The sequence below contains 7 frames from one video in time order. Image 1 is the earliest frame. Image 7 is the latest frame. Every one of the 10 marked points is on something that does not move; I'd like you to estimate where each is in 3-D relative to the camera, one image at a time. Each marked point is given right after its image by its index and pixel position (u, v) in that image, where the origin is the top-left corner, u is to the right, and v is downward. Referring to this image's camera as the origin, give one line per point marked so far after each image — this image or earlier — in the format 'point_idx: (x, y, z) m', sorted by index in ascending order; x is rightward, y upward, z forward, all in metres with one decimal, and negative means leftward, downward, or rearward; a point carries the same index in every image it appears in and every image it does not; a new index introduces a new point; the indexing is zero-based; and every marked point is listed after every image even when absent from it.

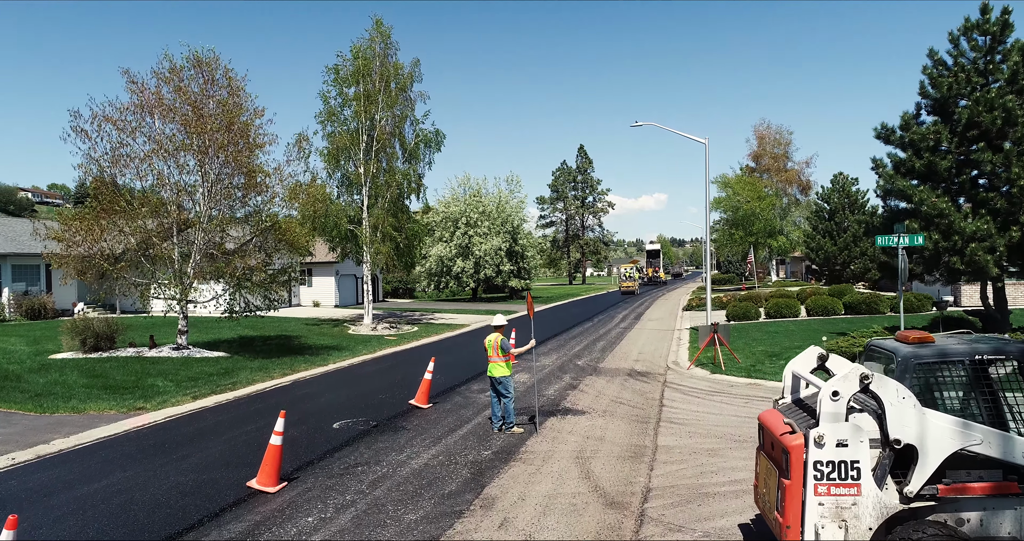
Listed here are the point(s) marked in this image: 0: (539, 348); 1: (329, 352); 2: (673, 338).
0: (+0.8, -2.3, +16.9) m
1: (-5.2, -2.4, +17.1) m
2: (+5.3, -2.3, +19.8) m
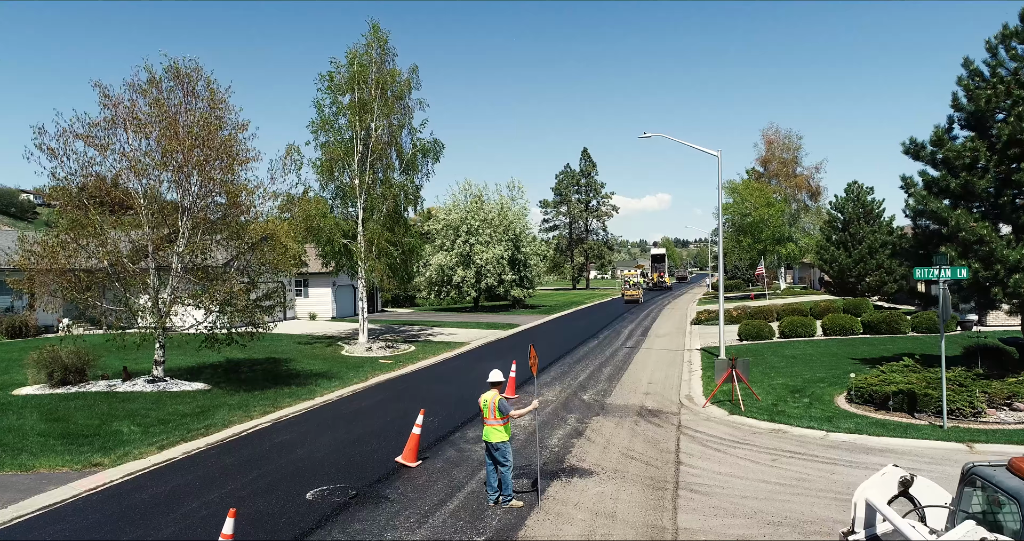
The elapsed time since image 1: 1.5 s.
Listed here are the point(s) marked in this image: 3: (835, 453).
0: (+0.8, -2.9, +15.9) m
1: (-5.2, -3.0, +16.0) m
2: (+5.4, -2.9, +18.7) m
3: (+5.0, -2.9, +9.3) m
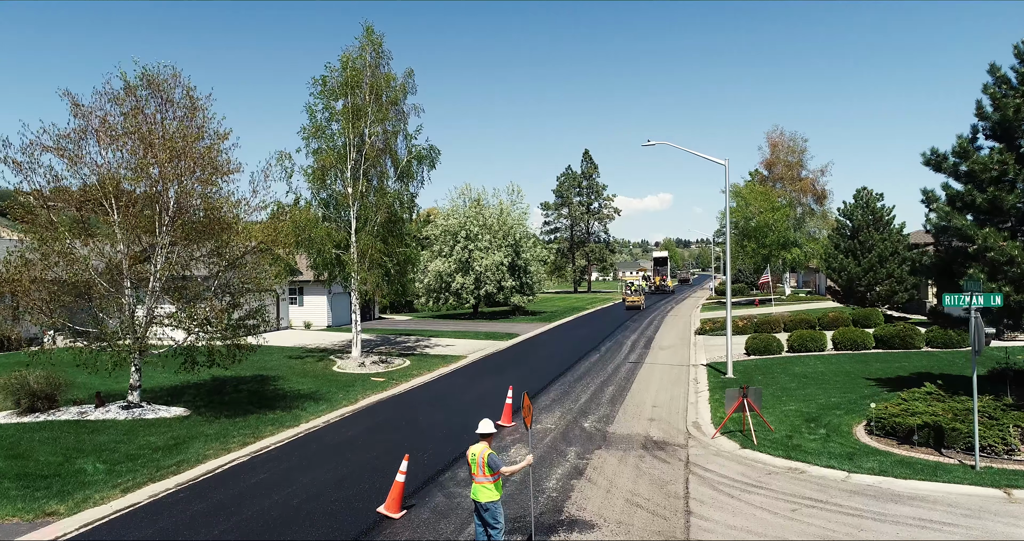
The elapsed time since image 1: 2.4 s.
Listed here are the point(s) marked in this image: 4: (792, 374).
0: (+0.7, -3.3, +15.0) m
1: (-5.3, -3.4, +15.2) m
2: (+5.3, -3.3, +17.9) m
3: (+5.0, -3.3, +8.5) m
4: (+8.3, -3.1, +17.8) m
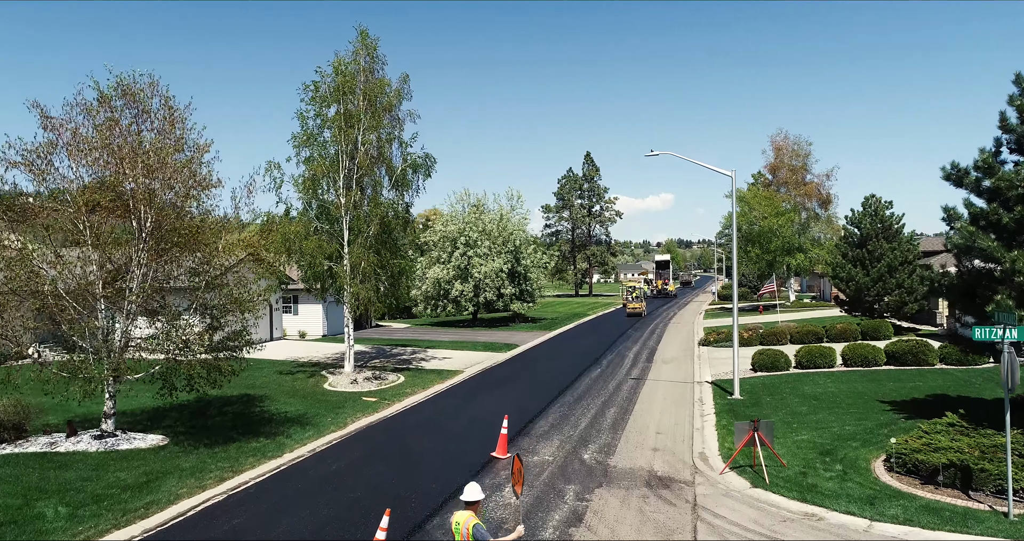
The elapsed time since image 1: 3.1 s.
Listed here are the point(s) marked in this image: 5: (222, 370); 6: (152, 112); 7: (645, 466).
0: (+0.6, -3.8, +14.3) m
1: (-5.4, -3.9, +14.5) m
2: (+5.2, -3.8, +17.1) m
3: (+4.8, -3.7, +7.7) m
4: (+8.3, -3.6, +17.0) m
5: (-7.0, -2.4, +14.4) m
6: (-8.1, +3.6, +13.4) m
7: (+2.6, -3.9, +11.8) m
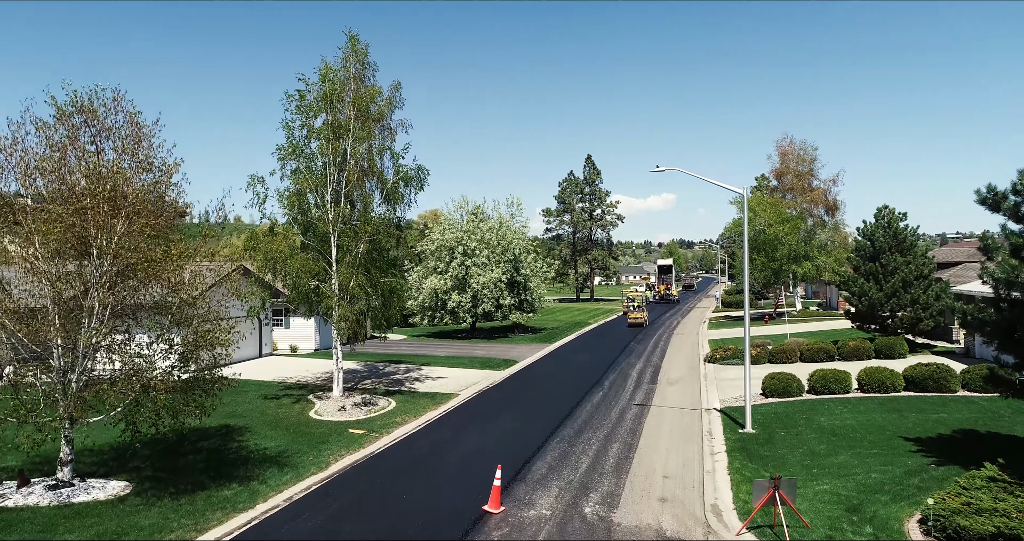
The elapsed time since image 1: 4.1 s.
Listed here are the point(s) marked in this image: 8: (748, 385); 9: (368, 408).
0: (+0.5, -4.5, +13.2) m
1: (-5.5, -4.5, +13.4) m
2: (+5.1, -4.4, +16.0) m
3: (+4.7, -4.4, +6.6) m
4: (+8.2, -4.2, +15.9) m
5: (-7.1, -3.1, +13.3) m
6: (-8.2, +2.9, +12.3) m
7: (+2.5, -4.5, +10.7) m
8: (+7.2, -3.6, +18.3) m
9: (-4.7, -4.5, +19.5) m
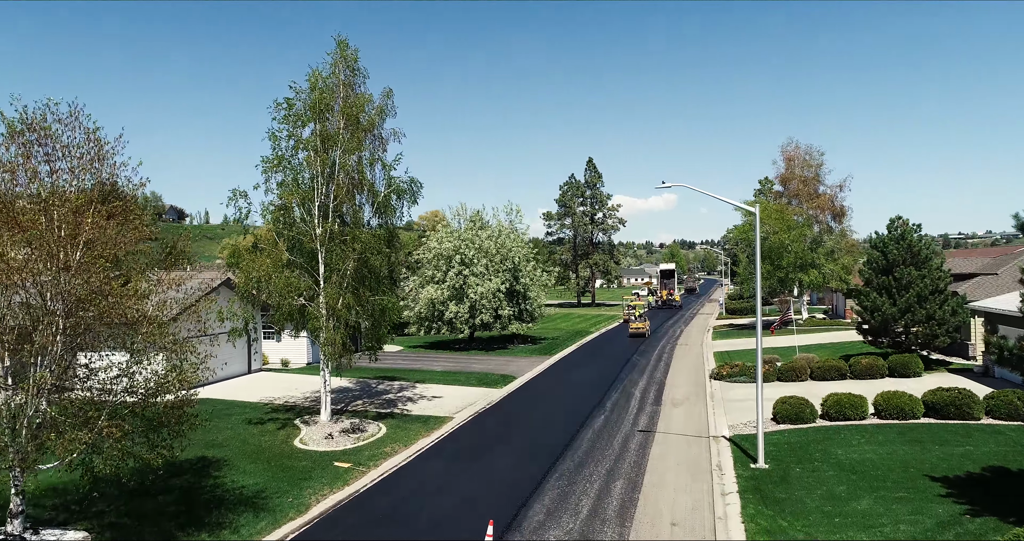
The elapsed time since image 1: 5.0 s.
0: (+0.4, -5.0, +12.1) m
1: (-5.6, -5.1, +12.4) m
2: (+5.0, -5.0, +14.9) m
3: (+4.6, -5.0, +5.6) m
4: (+8.0, -4.8, +14.8) m
5: (-7.2, -3.7, +12.2) m
6: (-8.3, +2.3, +11.3) m
7: (+2.4, -5.1, +9.7) m
8: (+7.1, -4.2, +17.2) m
9: (-4.8, -5.1, +18.5) m
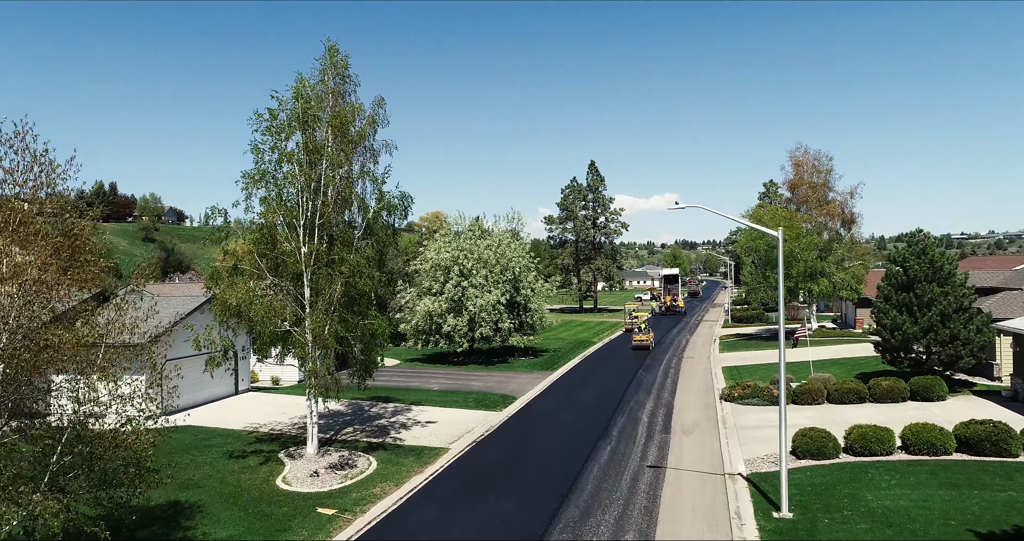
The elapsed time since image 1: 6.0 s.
0: (+0.4, -5.7, +10.8) m
1: (-5.6, -5.8, +11.1) m
2: (+5.0, -5.7, +13.6) m
3: (+4.6, -5.7, +4.2) m
4: (+8.0, -5.5, +13.5) m
5: (-7.3, -4.4, +10.9) m
6: (-8.3, +1.6, +10.0) m
7: (+2.4, -5.8, +8.3) m
8: (+7.1, -4.9, +15.9) m
9: (-4.8, -5.8, +17.2) m
